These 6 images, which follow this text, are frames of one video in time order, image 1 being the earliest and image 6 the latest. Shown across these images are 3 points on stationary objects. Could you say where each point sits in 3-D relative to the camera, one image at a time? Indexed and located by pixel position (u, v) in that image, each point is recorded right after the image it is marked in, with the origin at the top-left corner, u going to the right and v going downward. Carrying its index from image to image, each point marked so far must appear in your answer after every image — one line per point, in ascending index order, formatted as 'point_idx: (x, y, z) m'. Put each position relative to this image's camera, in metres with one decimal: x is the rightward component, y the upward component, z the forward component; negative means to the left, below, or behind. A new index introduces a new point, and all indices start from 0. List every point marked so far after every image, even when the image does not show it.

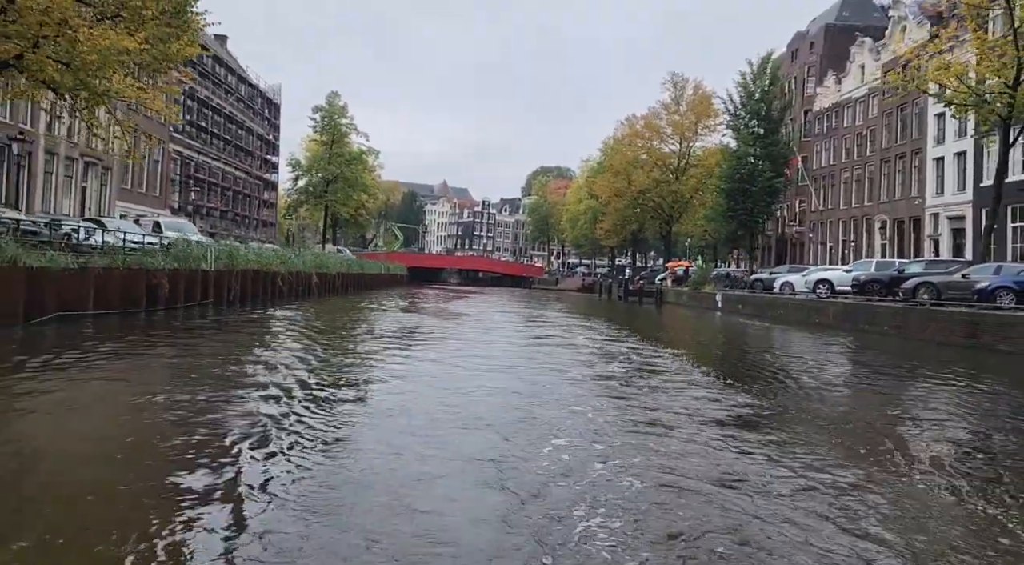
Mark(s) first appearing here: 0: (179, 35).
0: (-6.9, +5.1, +15.5) m
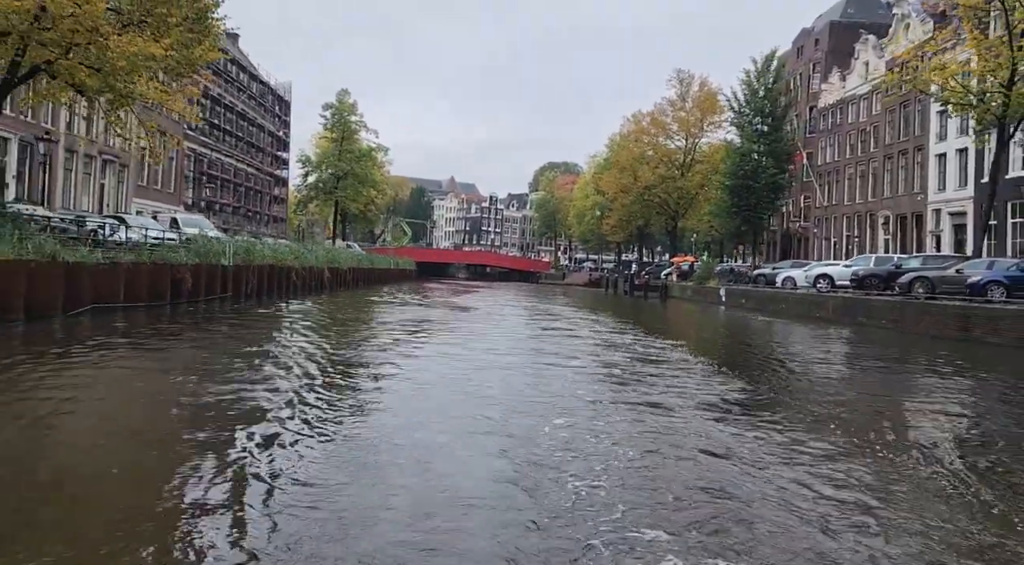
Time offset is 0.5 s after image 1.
0: (-6.7, +5.2, +16.2) m
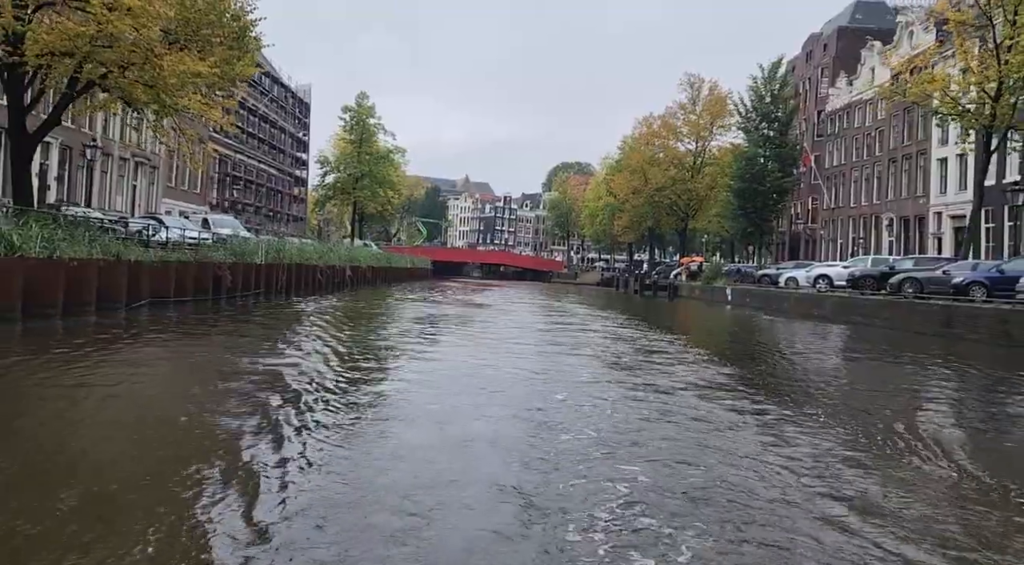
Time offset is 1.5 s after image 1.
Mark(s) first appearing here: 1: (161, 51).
0: (-6.4, +5.3, +17.7) m
1: (-7.3, +4.8, +15.7) m
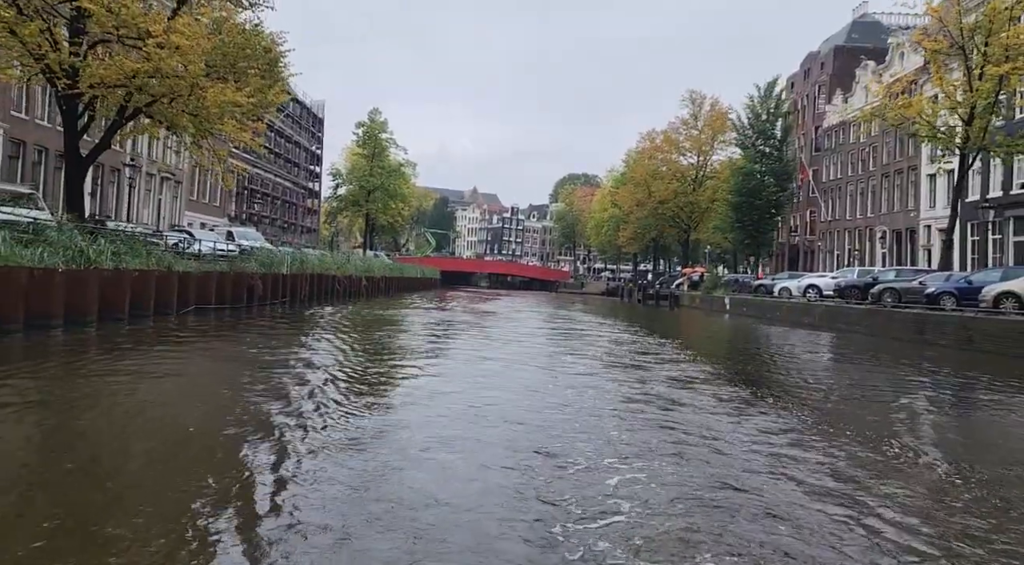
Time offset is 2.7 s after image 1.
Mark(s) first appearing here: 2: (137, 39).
0: (-6.2, +5.1, +19.4) m
1: (-7.2, +4.6, +17.5) m
2: (-8.6, +5.6, +17.2) m
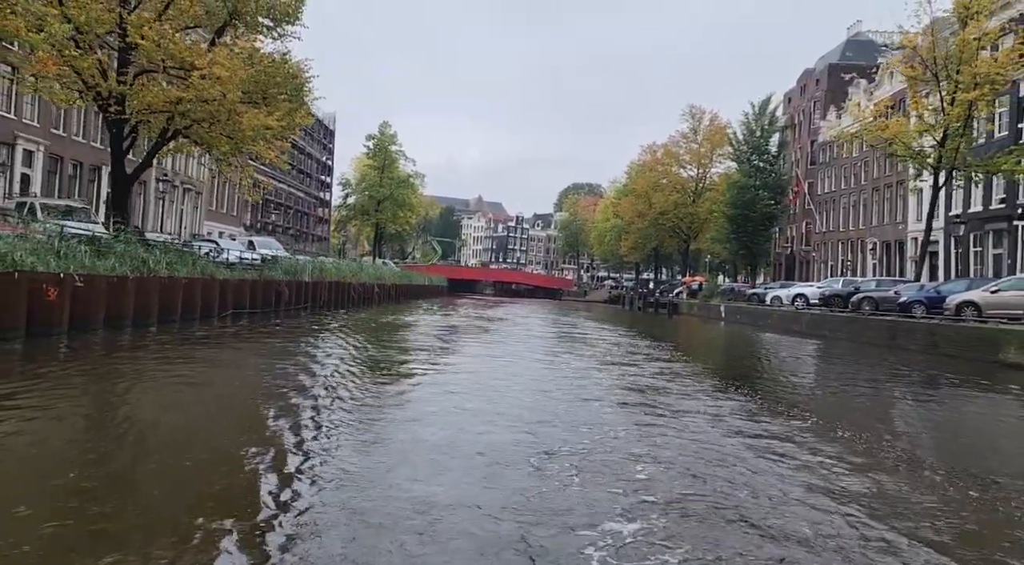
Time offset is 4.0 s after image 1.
0: (-6.0, +4.9, +21.3) m
1: (-7.0, +4.5, +19.3) m
2: (-8.4, +5.4, +19.0) m
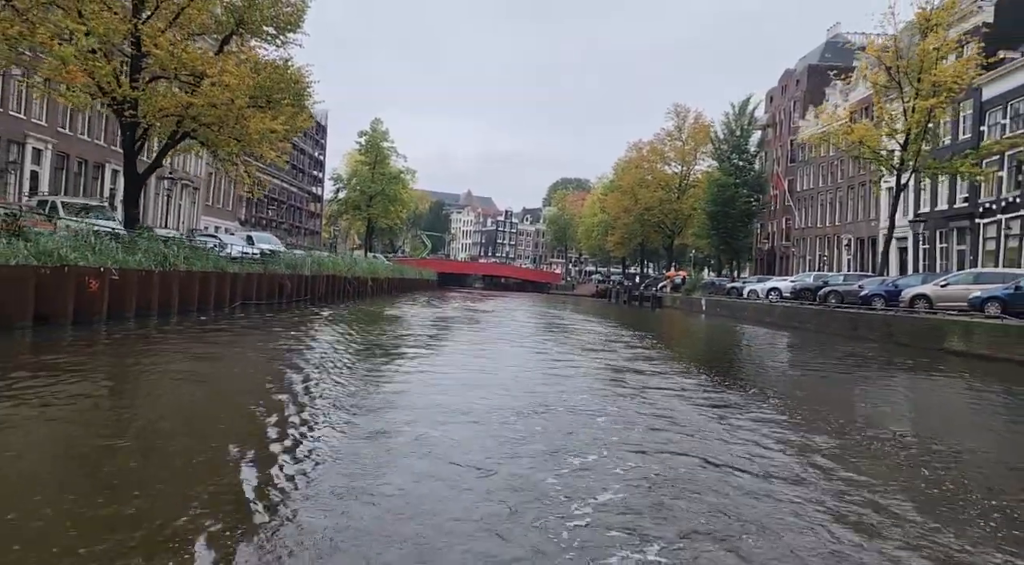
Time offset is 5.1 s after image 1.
0: (-6.4, +5.1, +22.6) m
1: (-7.3, +4.7, +20.6) m
2: (-8.7, +5.6, +20.3) m
